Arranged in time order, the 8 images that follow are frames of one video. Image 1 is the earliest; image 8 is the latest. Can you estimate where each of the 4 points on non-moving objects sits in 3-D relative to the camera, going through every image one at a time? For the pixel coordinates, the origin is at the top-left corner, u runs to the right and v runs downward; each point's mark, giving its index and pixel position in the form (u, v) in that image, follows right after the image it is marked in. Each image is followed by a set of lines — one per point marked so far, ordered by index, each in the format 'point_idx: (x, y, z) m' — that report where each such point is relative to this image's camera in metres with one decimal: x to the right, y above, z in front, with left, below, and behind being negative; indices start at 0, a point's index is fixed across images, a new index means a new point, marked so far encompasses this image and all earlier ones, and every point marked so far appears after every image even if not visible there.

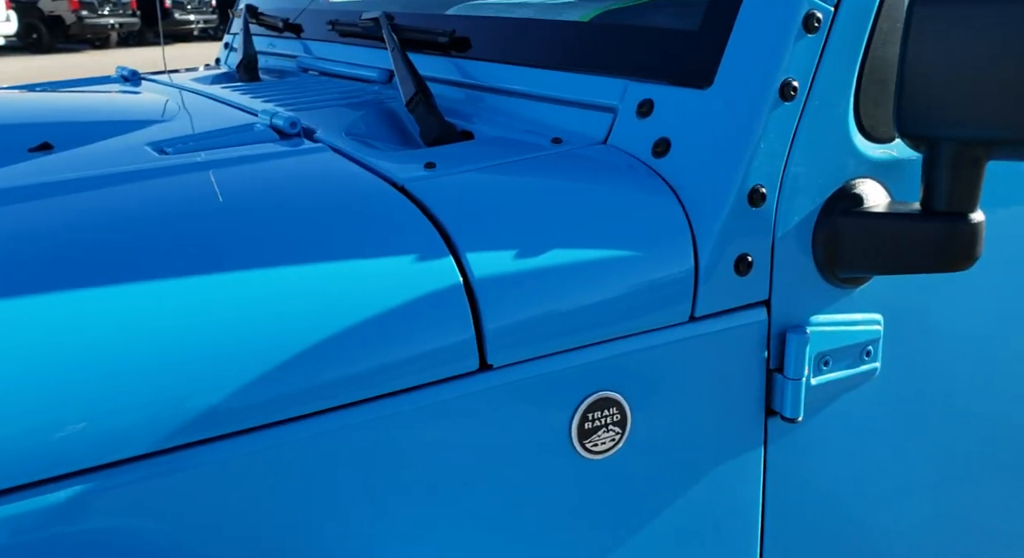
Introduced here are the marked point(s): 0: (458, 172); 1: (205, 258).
0: (0.0, +0.1, +0.7) m
1: (-0.2, 0.0, +0.6) m
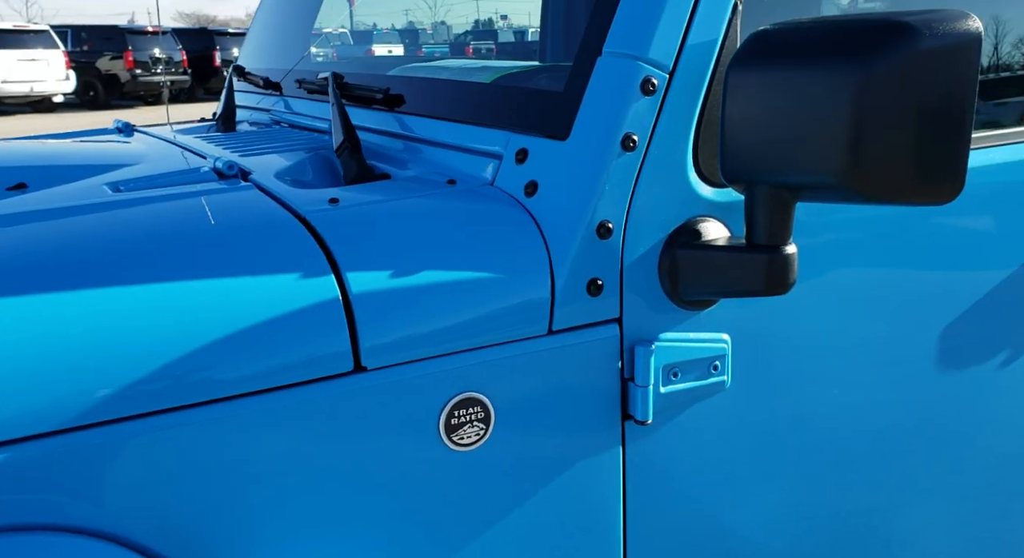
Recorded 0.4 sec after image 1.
0: (-0.2, +0.1, +0.9) m
1: (-0.4, 0.0, +0.8) m
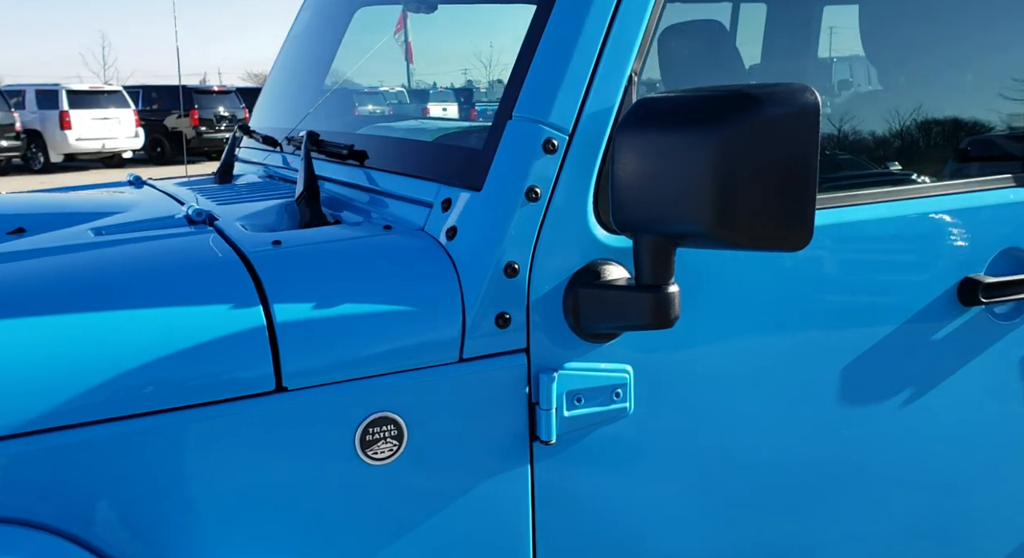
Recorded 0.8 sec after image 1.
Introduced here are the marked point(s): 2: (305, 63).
0: (-0.3, 0.0, +1.1) m
1: (-0.5, 0.0, +0.9) m
2: (-0.5, +0.6, +2.0) m
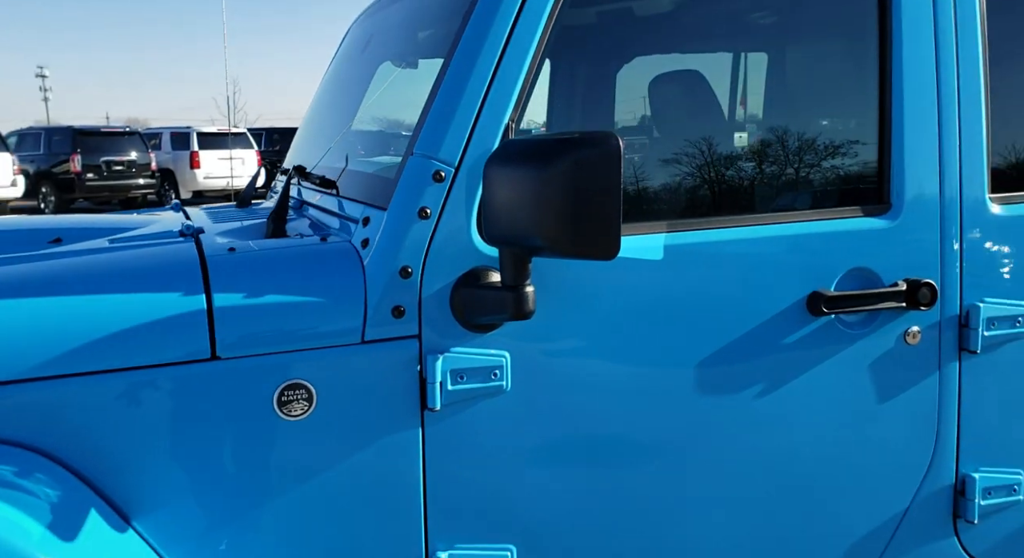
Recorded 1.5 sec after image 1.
0: (-0.5, 0.0, +1.4) m
1: (-0.7, 0.0, +1.3) m
2: (-0.6, +0.5, +2.4) m
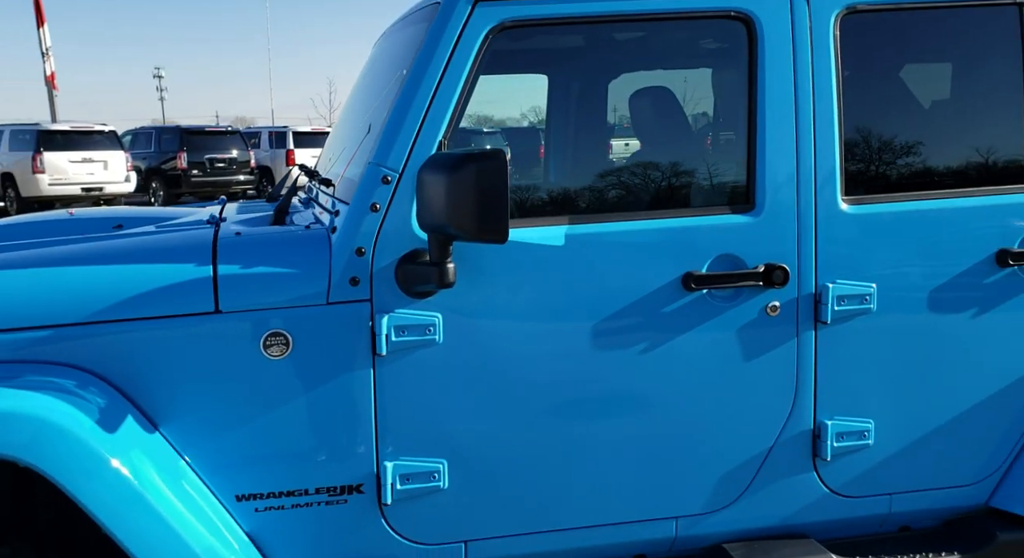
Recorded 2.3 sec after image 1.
0: (-0.6, +0.1, +1.9) m
1: (-0.9, 0.0, +1.8) m
2: (-0.6, +0.6, +2.9) m
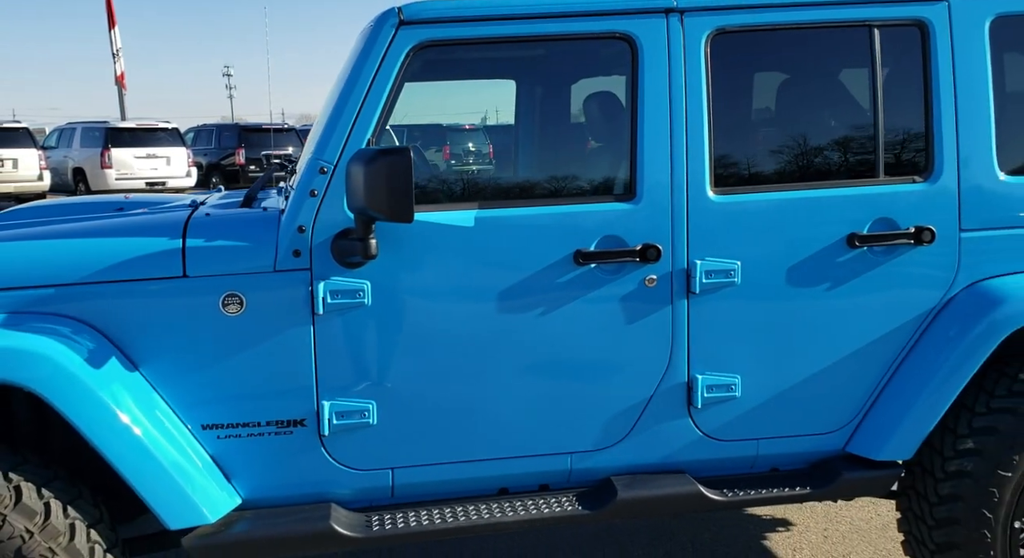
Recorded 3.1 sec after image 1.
0: (-0.9, +0.2, +2.3) m
1: (-1.1, +0.1, +2.3) m
2: (-0.8, +0.7, +3.4) m
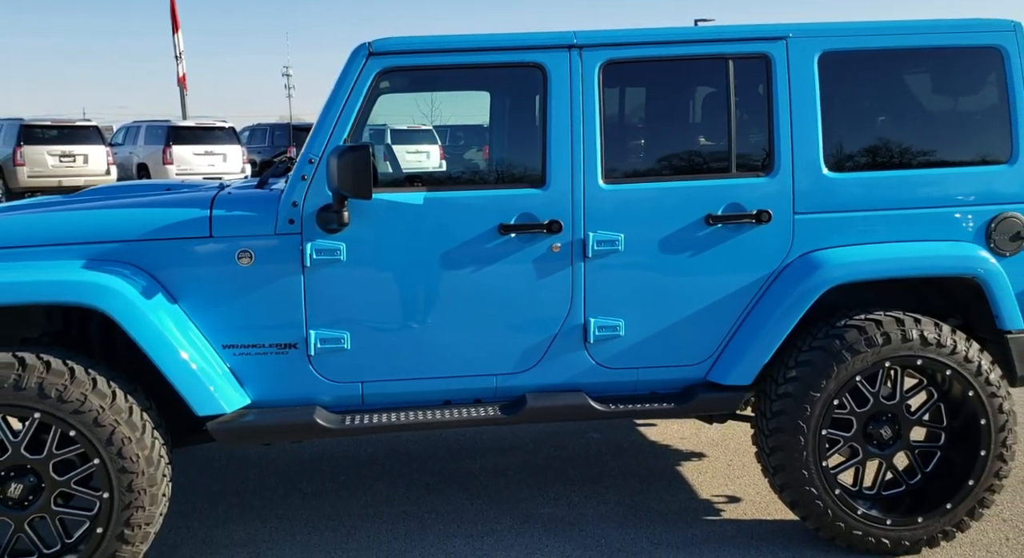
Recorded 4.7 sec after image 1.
0: (-1.1, +0.3, +3.2) m
1: (-1.3, +0.3, +3.1) m
2: (-0.9, +0.8, +4.2) m
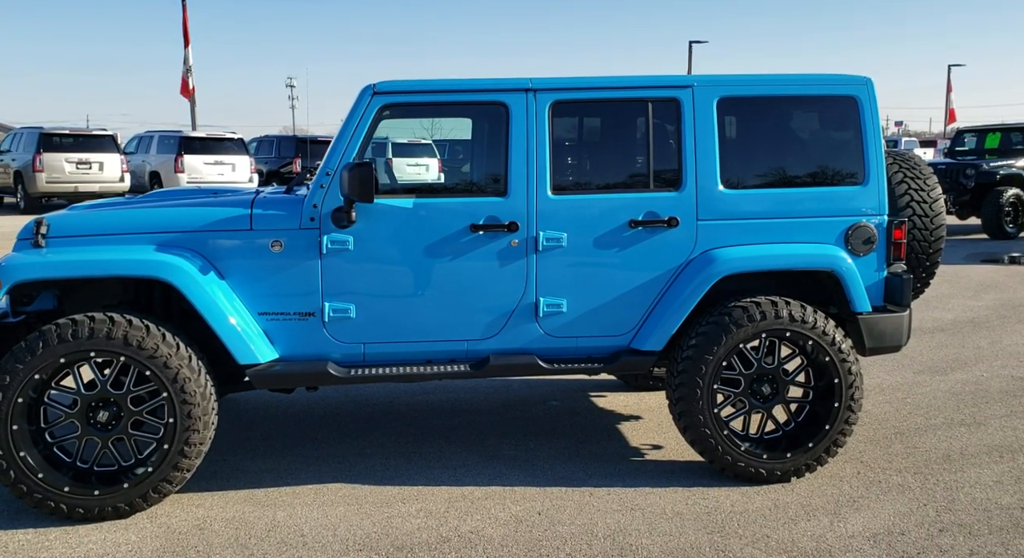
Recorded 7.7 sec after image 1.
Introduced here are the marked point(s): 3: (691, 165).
0: (-1.2, +0.4, +4.1) m
1: (-1.5, +0.4, +4.0) m
2: (-1.1, +0.9, +5.1) m
3: (+0.9, +0.6, +3.9) m
